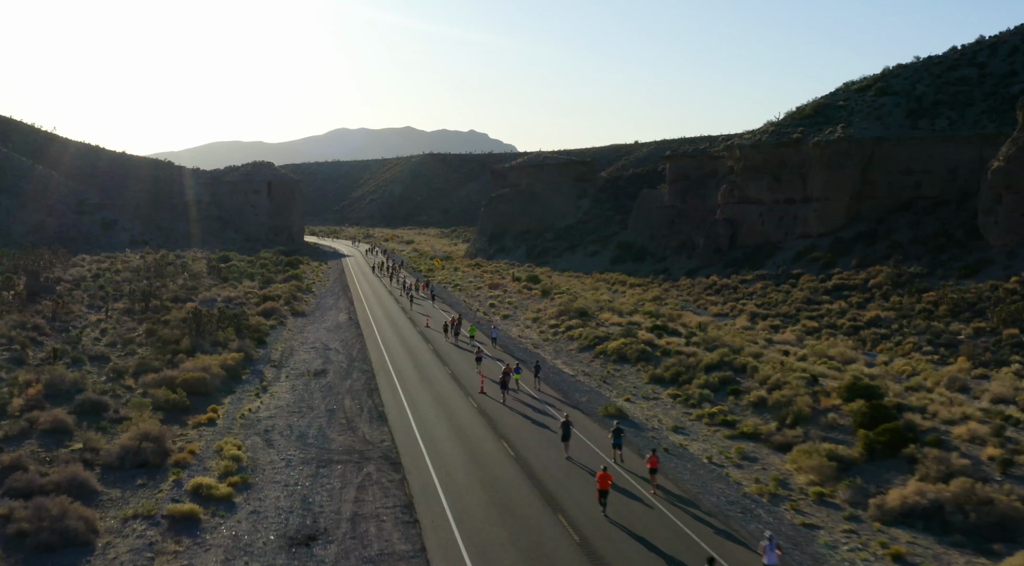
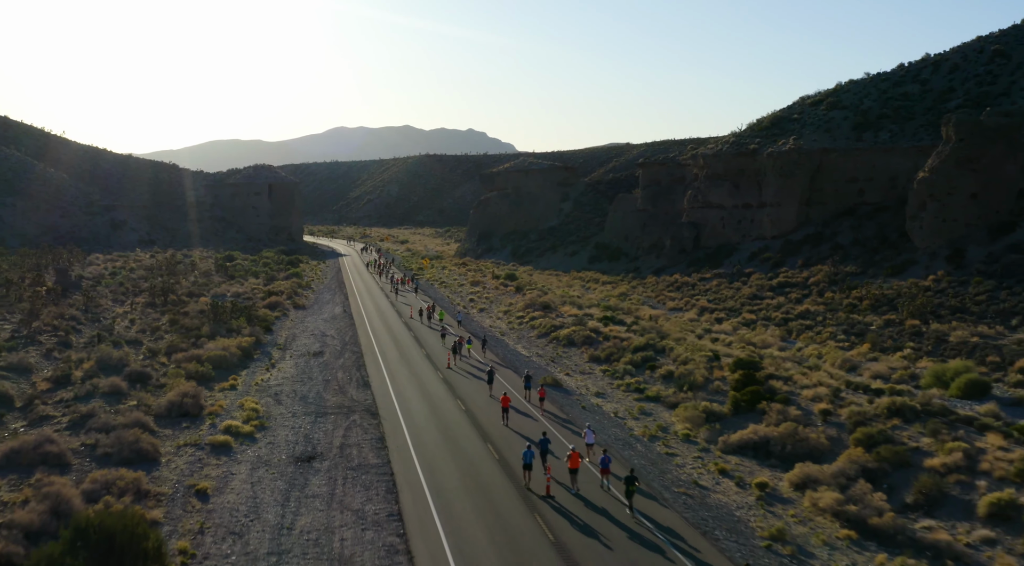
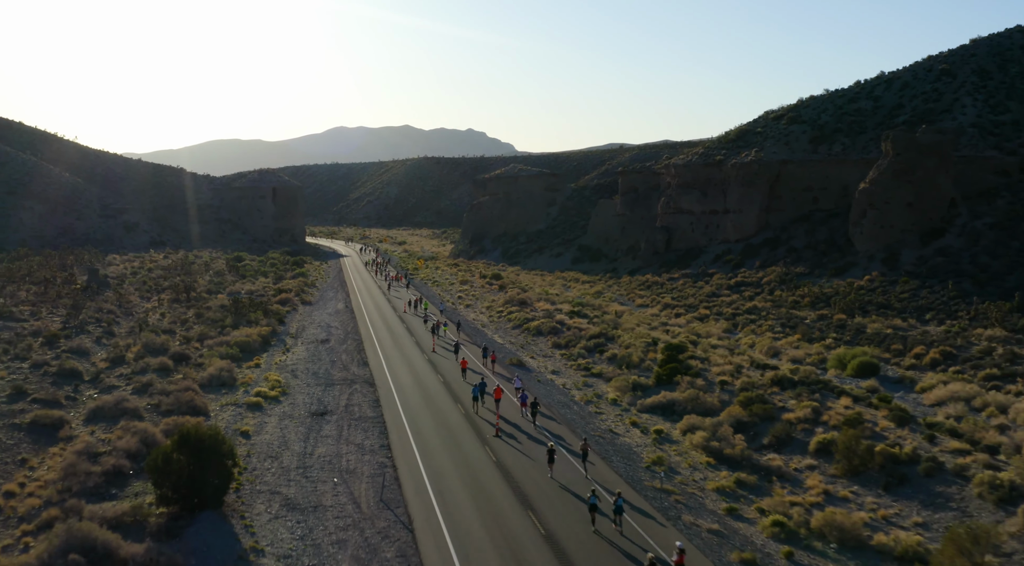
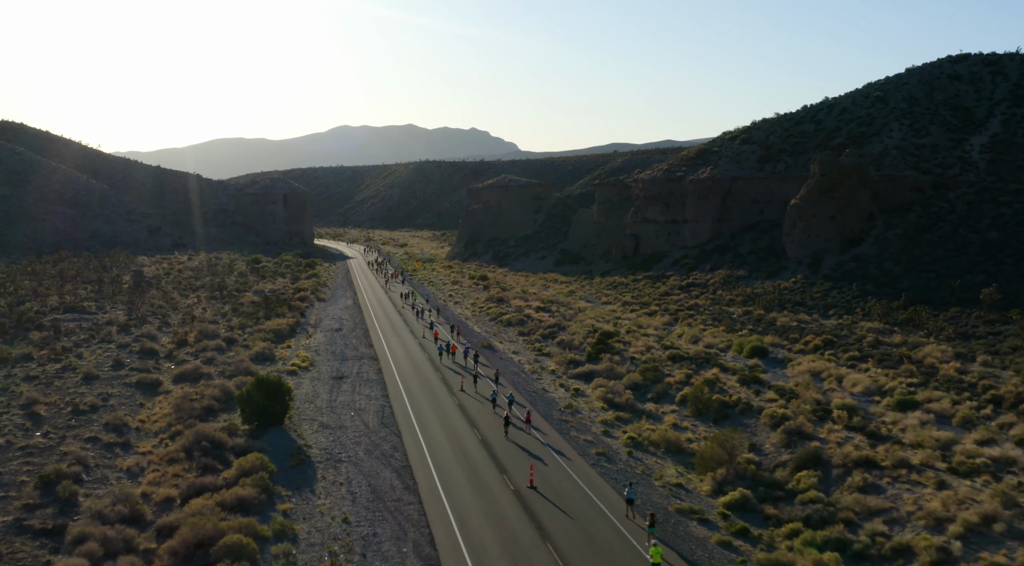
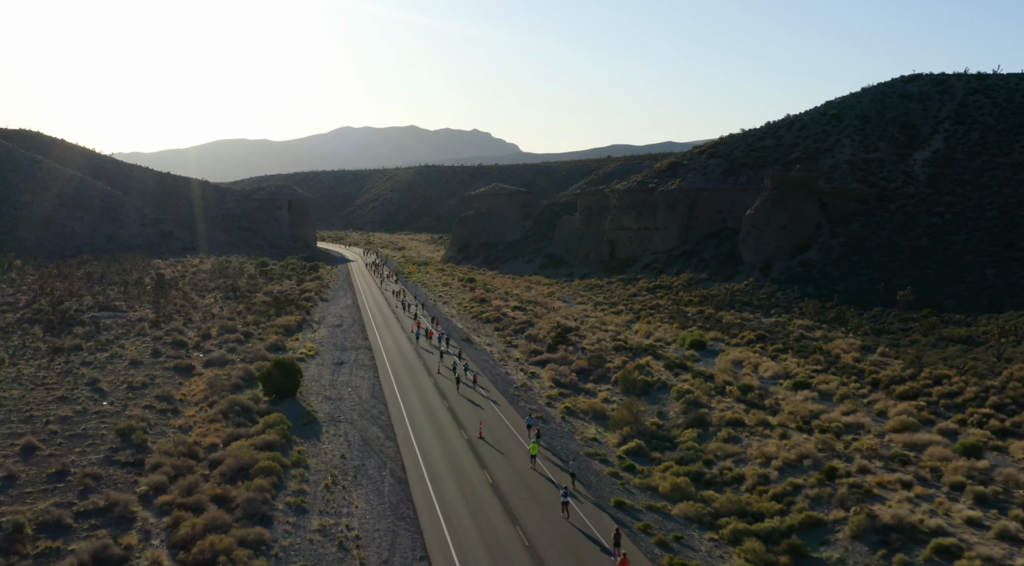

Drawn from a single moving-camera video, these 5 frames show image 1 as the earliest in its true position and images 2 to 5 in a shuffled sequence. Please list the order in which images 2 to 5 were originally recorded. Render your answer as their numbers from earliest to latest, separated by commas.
2, 3, 4, 5
